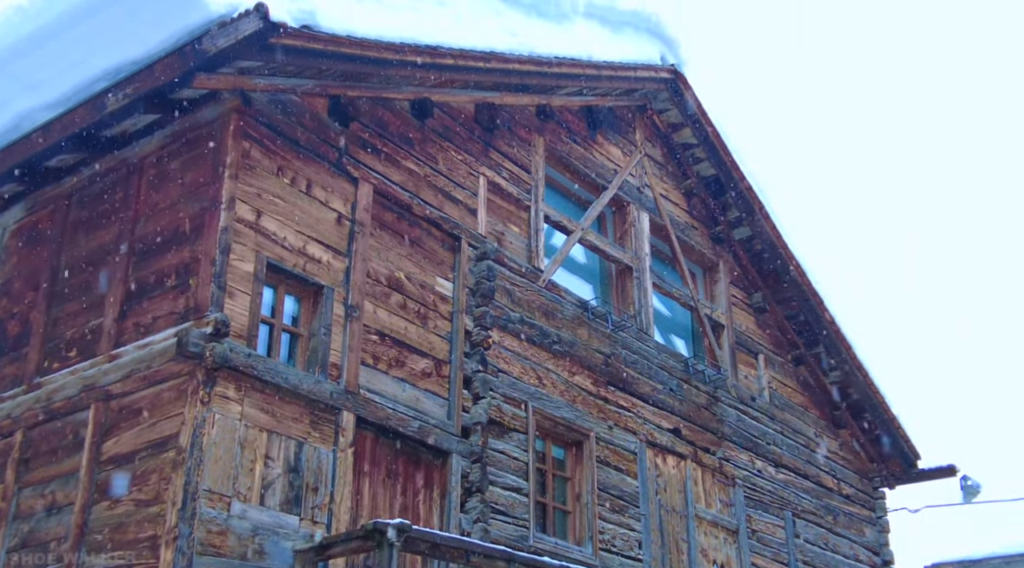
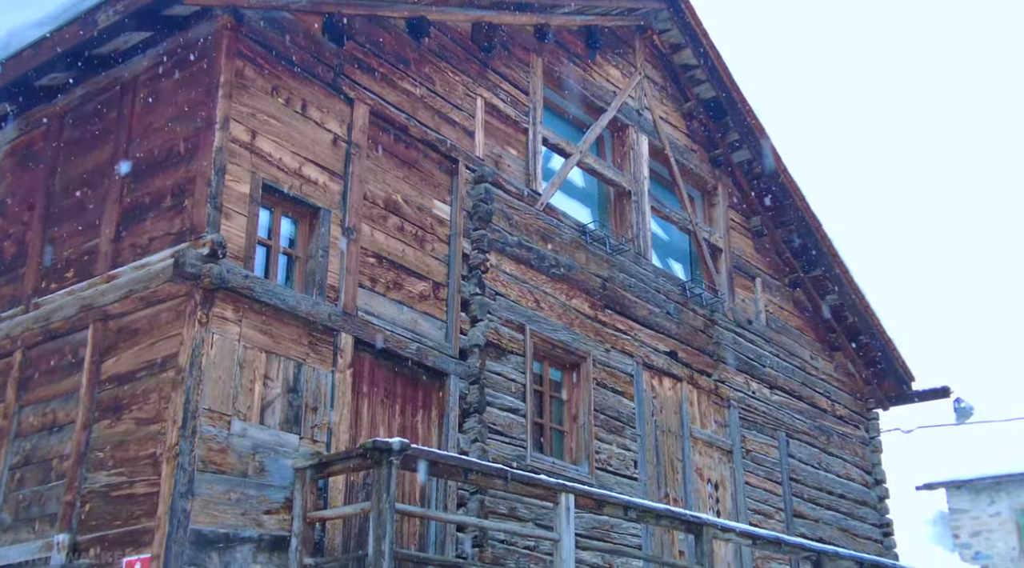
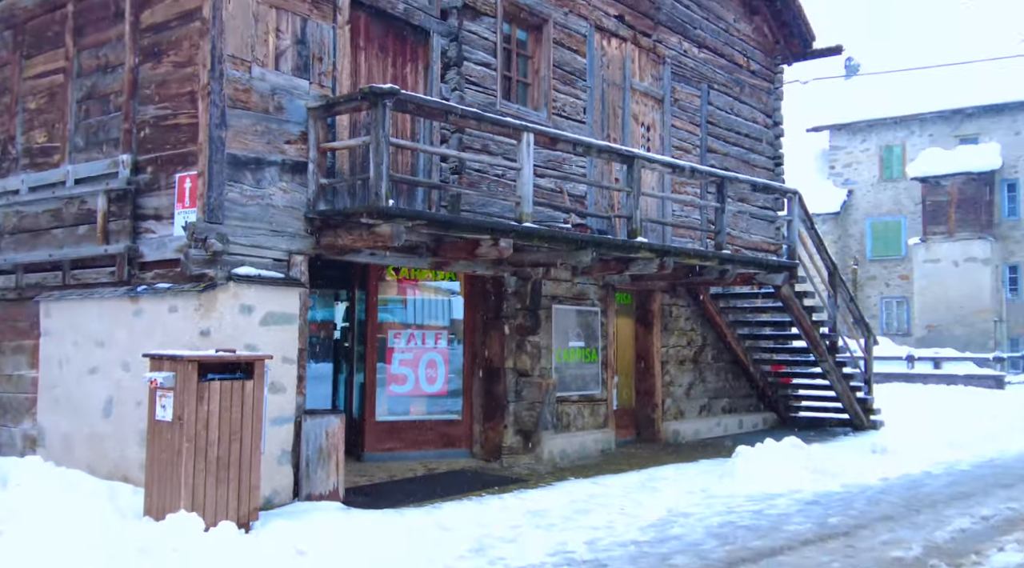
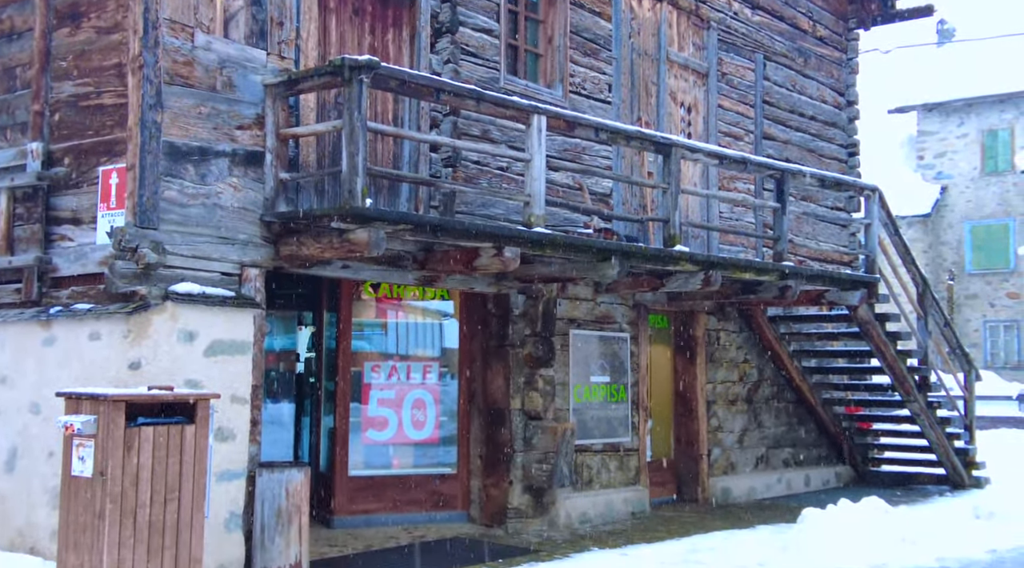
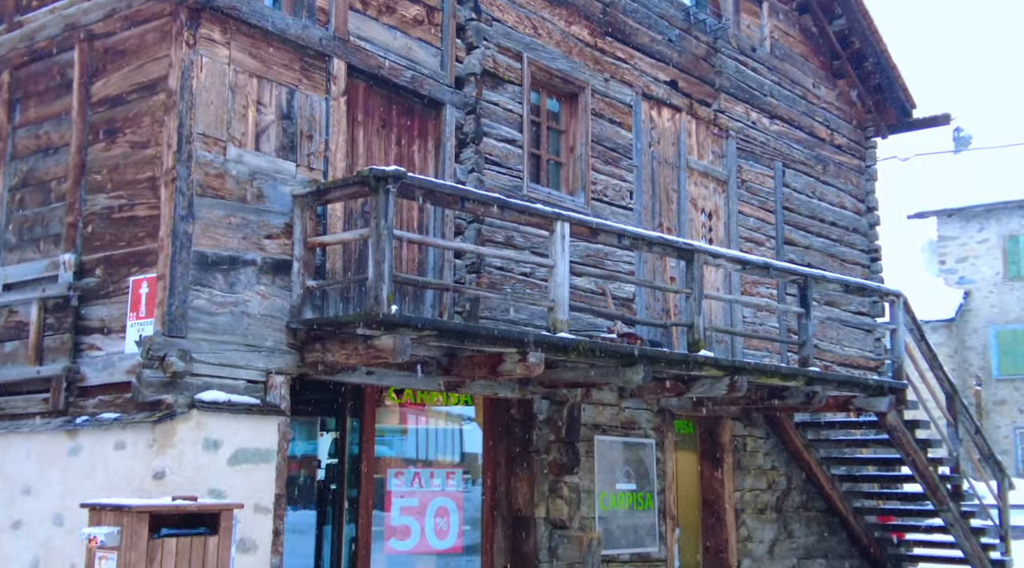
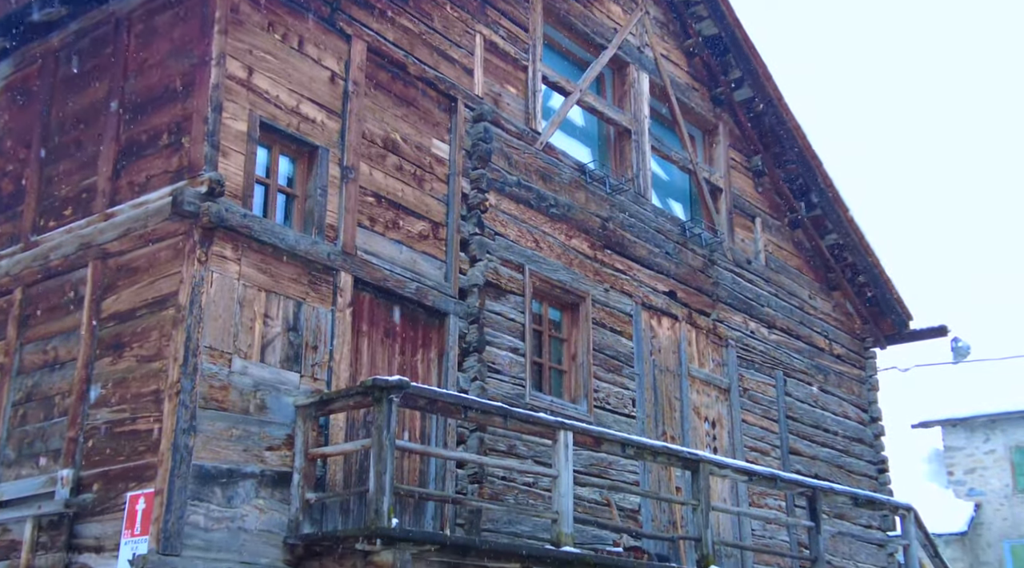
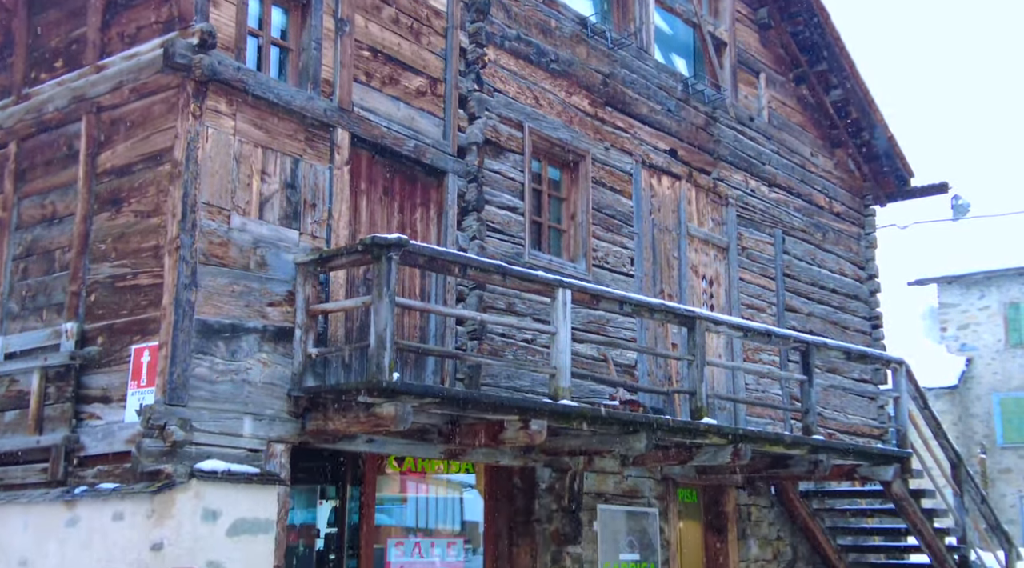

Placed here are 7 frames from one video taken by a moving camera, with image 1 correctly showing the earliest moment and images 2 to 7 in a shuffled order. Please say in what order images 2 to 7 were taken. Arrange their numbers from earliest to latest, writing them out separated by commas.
2, 6, 7, 5, 4, 3
